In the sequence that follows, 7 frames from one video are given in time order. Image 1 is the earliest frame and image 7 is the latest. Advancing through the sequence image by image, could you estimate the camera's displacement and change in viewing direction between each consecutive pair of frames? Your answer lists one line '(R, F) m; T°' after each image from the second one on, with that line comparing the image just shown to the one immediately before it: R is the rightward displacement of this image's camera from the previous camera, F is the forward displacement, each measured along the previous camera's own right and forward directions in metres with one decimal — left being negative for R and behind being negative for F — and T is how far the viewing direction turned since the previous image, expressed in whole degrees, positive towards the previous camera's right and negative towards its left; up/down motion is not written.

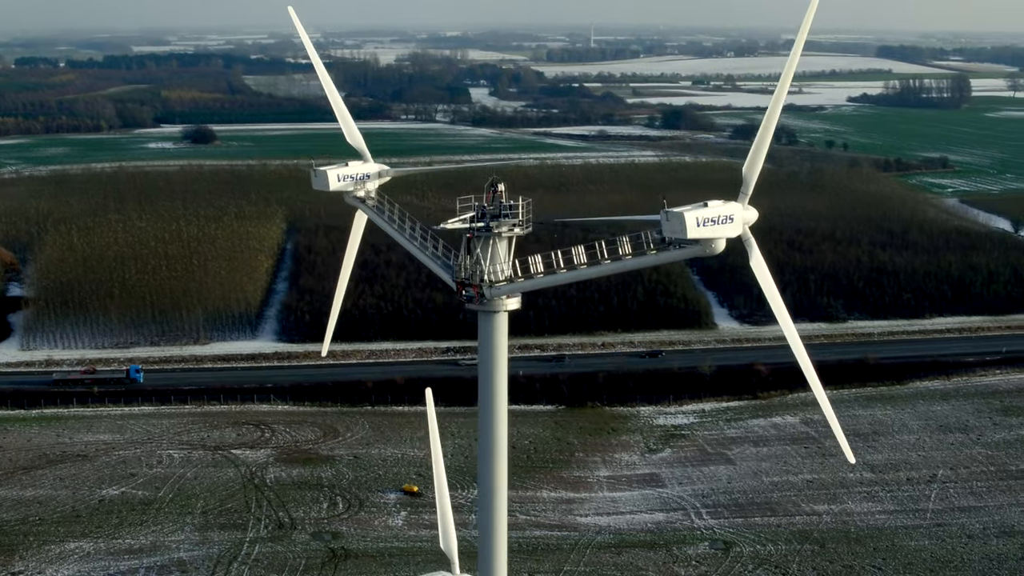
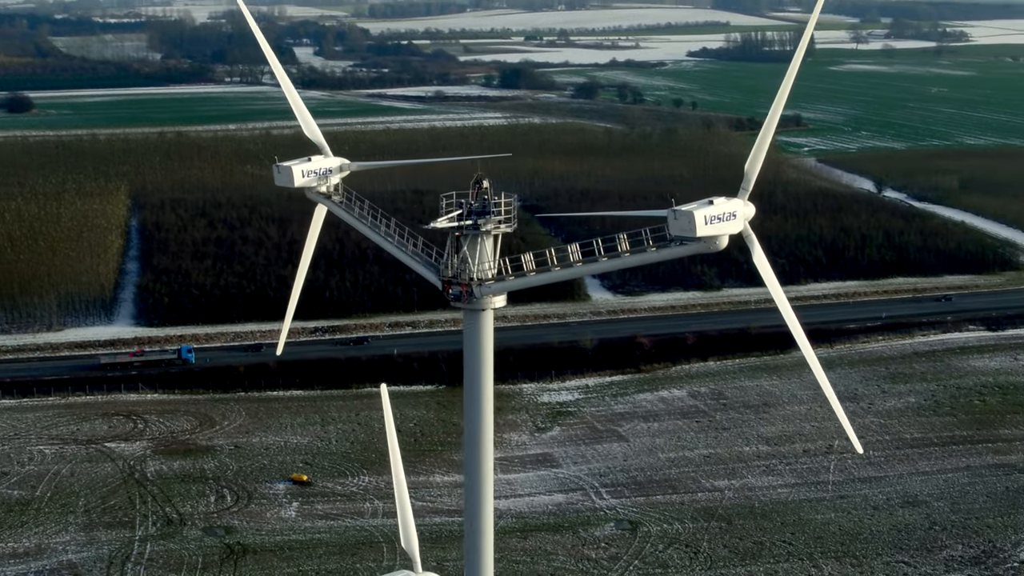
(+0.7, +0.4) m; -5°
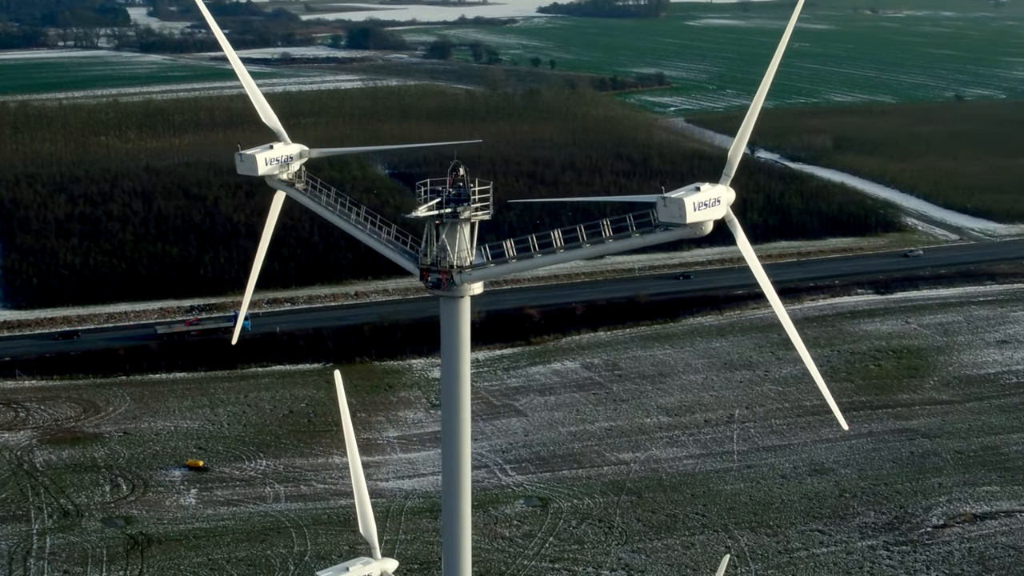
(-2.0, -0.4) m; -14°
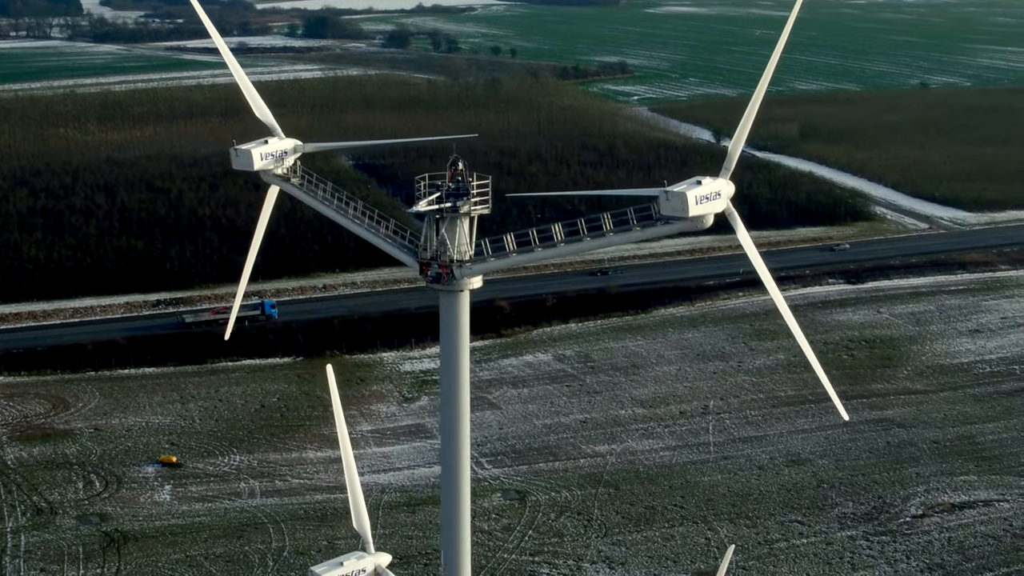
(-0.1, +0.1) m; +2°
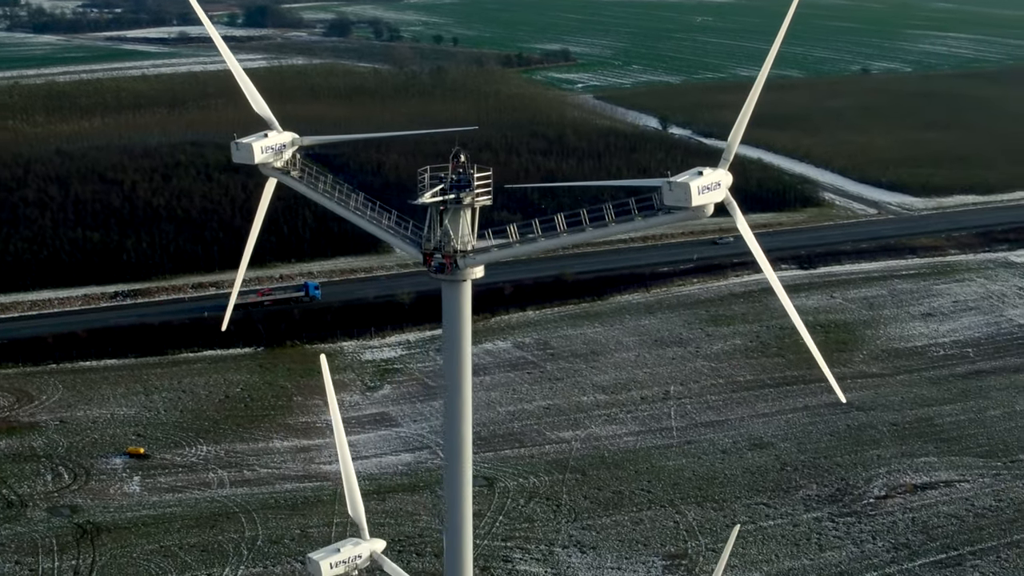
(-0.2, 0.0) m; +2°
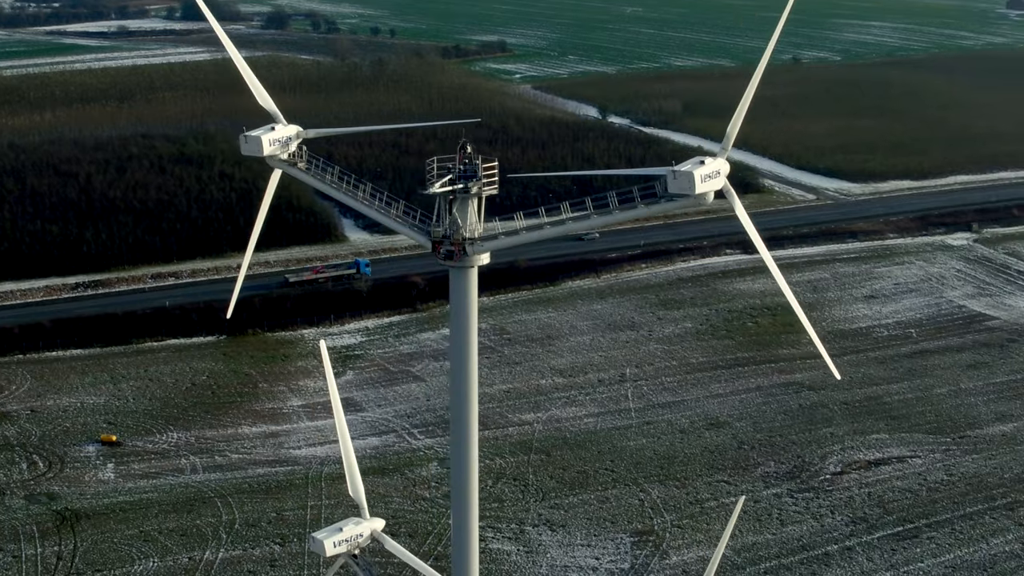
(-0.2, -0.2) m; +3°
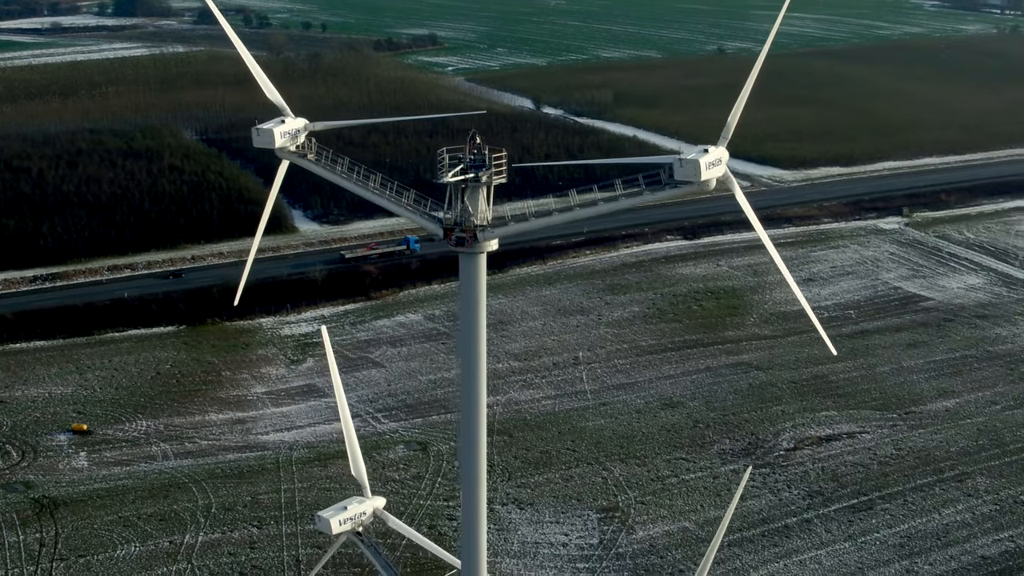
(-0.3, -0.2) m; +3°
